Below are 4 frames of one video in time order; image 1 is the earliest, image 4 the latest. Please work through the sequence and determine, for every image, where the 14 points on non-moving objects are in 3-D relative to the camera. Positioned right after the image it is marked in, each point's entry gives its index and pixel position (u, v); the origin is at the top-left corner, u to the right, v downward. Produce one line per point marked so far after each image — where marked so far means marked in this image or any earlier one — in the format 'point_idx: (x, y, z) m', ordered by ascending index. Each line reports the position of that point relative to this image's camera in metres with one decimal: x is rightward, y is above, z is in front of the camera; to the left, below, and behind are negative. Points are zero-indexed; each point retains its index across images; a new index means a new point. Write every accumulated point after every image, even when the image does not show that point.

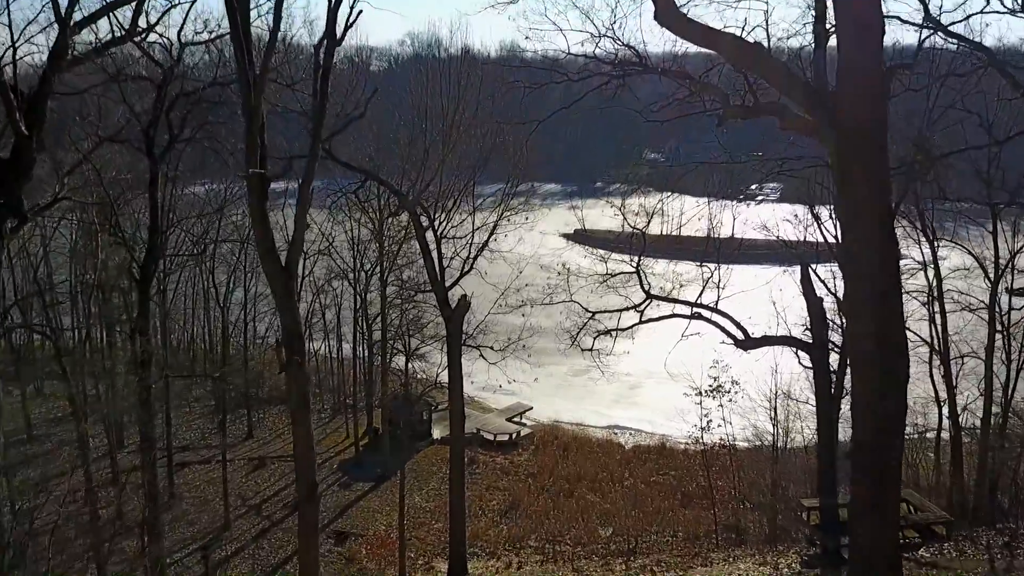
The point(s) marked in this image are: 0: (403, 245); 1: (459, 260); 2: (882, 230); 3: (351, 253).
0: (-2.4, +0.9, +16.3) m
1: (-1.0, +0.5, +13.7) m
2: (+2.0, +0.3, +4.2) m
3: (-3.8, +0.8, +17.7) m
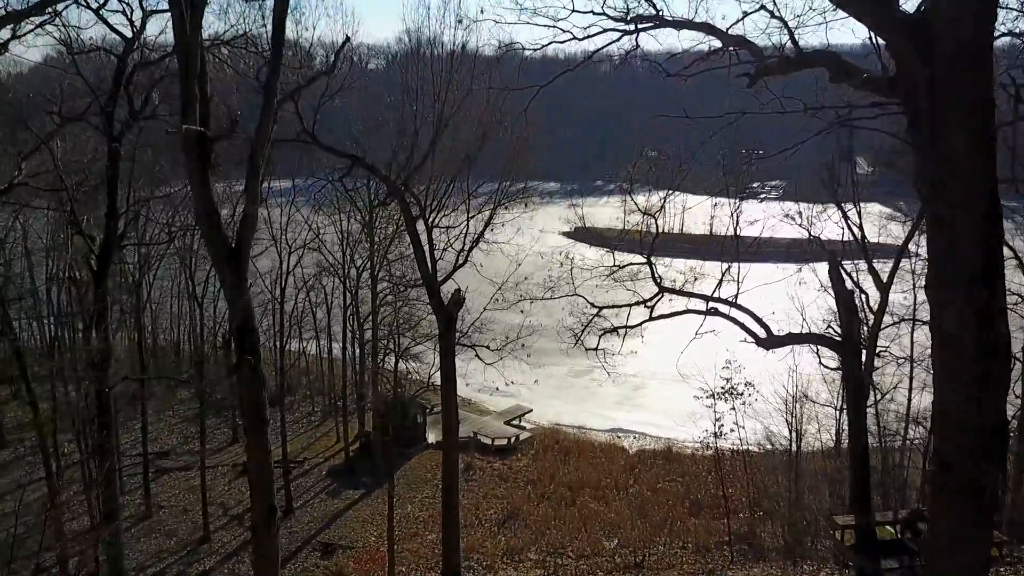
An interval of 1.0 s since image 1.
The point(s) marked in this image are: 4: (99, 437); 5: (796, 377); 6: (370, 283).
0: (-2.4, +1.0, +15.4) m
1: (-1.0, +0.6, +12.7) m
2: (+2.0, +0.4, +3.2) m
3: (-3.8, +0.9, +16.8) m
4: (-4.7, -1.7, +8.5) m
5: (+5.6, -1.8, +14.9) m
6: (-3.1, +0.1, +16.1) m
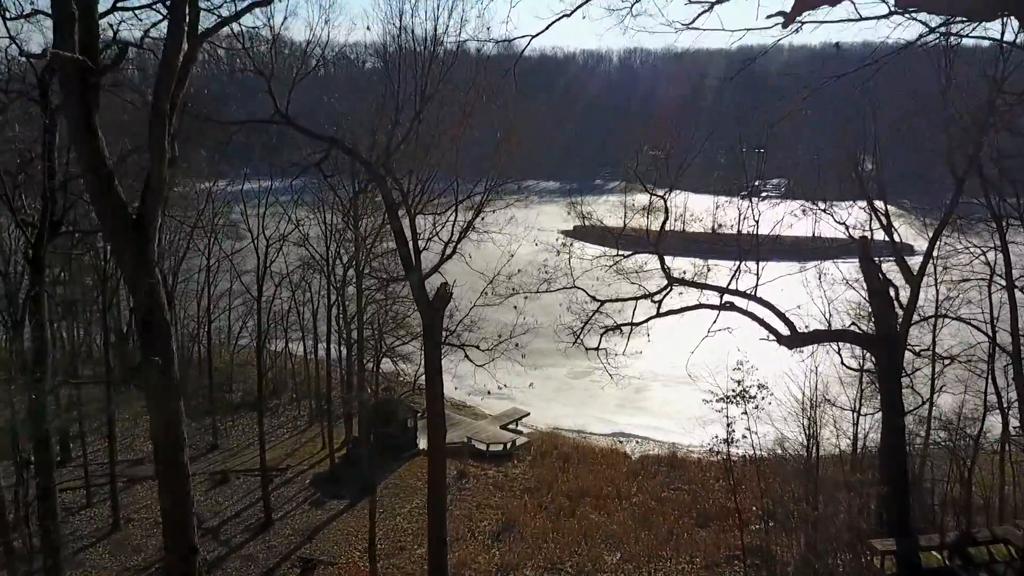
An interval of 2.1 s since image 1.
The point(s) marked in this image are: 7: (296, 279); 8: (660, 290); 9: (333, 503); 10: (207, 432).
0: (-2.5, +1.1, +14.4) m
1: (-1.1, +0.7, +11.8) m
2: (+1.9, +0.5, +2.3) m
3: (-3.9, +0.9, +15.8) m
4: (-4.8, -1.6, +7.5) m
5: (+5.5, -1.7, +13.9) m
6: (-3.2, +0.2, +15.1) m
7: (-5.5, +0.2, +19.1) m
8: (+2.0, 0.0, +10.2) m
9: (-3.5, -4.2, +14.7) m
10: (-7.2, -3.4, +17.7) m
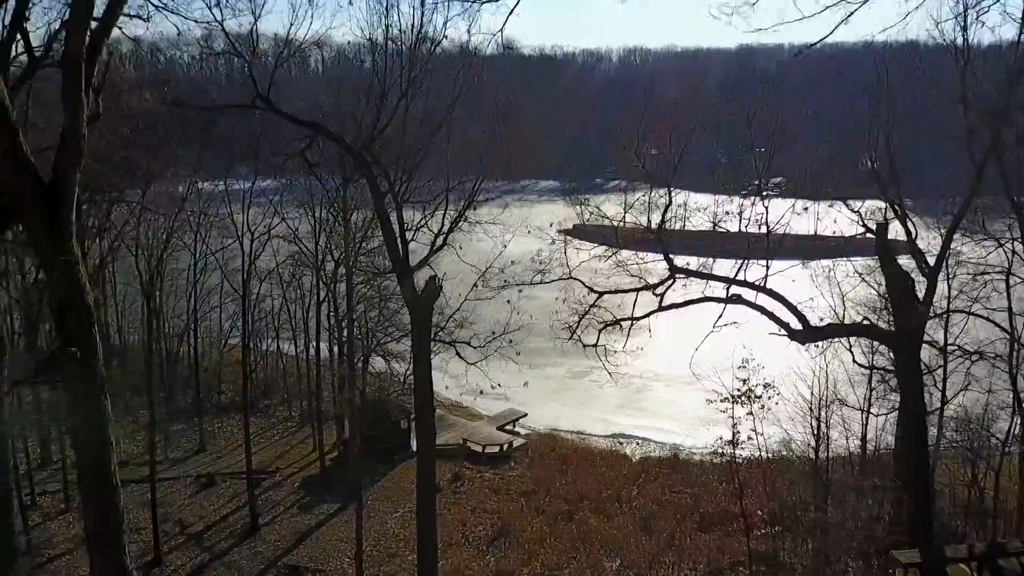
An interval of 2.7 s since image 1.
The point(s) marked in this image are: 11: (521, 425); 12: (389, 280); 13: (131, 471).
0: (-2.6, +1.1, +13.9) m
1: (-1.2, +0.8, +11.2) m
2: (+1.8, +0.6, +1.7) m
3: (-4.0, +1.0, +15.3) m
4: (-4.8, -1.5, +6.9) m
5: (+5.5, -1.6, +13.4) m
6: (-3.3, +0.2, +14.6) m
7: (-5.6, +0.3, +18.6) m
8: (+1.9, +0.1, +9.7) m
9: (-3.6, -4.1, +14.2) m
10: (-7.3, -3.3, +17.2) m
11: (+0.2, -3.6, +19.6) m
12: (-2.5, +0.2, +15.4) m
13: (-7.6, -3.6, +15.0) m
